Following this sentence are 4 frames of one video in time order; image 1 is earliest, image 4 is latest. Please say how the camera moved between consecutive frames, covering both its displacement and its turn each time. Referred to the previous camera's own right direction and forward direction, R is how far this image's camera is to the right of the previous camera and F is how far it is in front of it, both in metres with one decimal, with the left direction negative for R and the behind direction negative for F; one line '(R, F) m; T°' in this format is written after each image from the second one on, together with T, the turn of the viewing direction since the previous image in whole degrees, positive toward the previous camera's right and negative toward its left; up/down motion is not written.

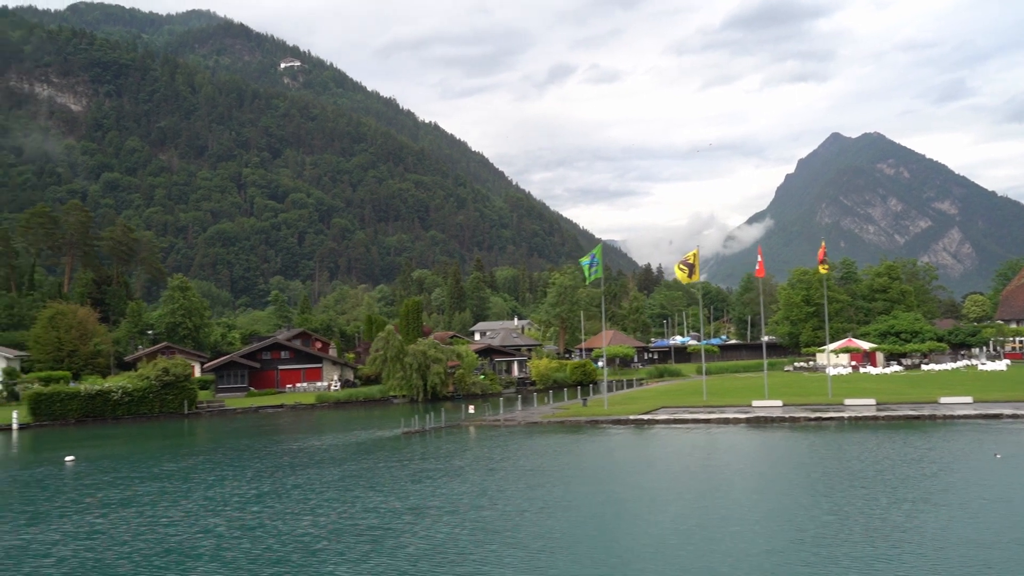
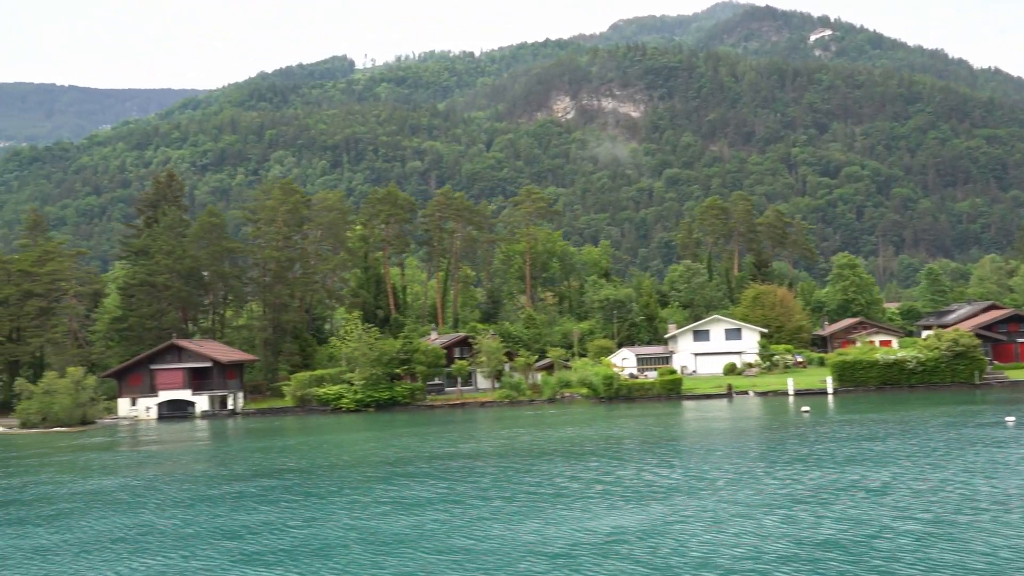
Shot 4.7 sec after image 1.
(-15.4, -7.3) m; -35°
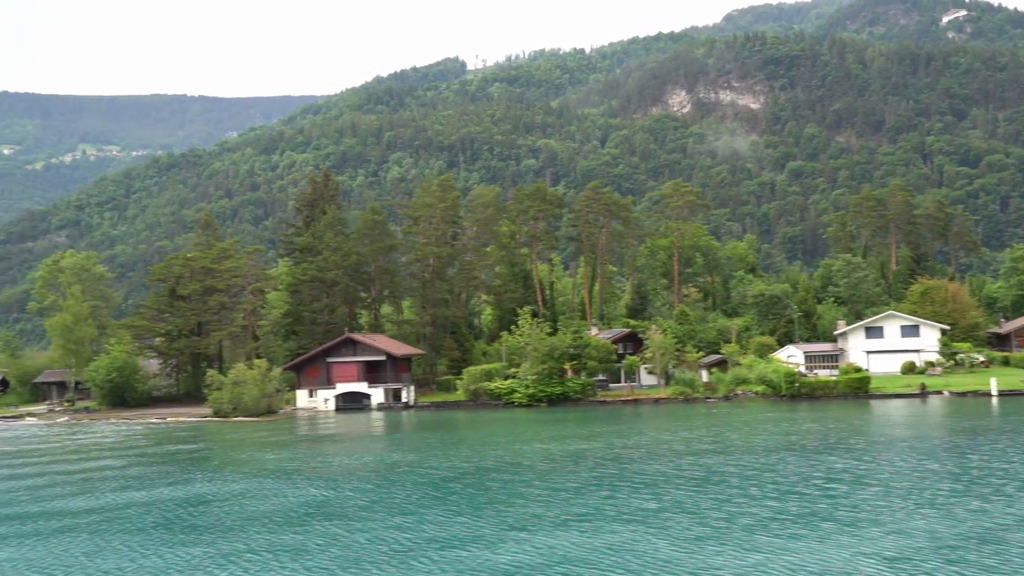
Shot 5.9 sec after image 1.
(-4.5, +0.4) m; -7°
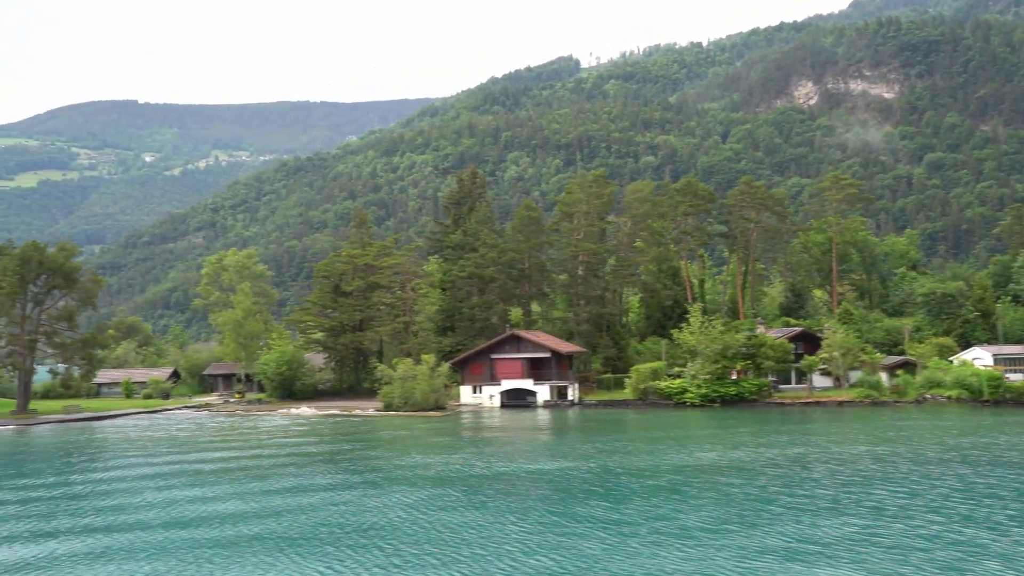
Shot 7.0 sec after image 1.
(-4.0, +0.9) m; -8°
